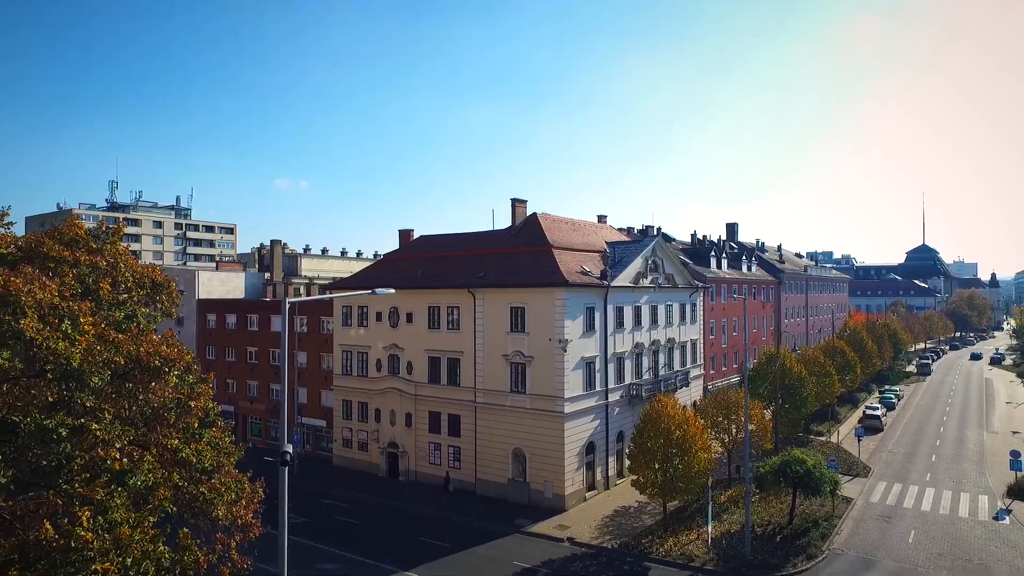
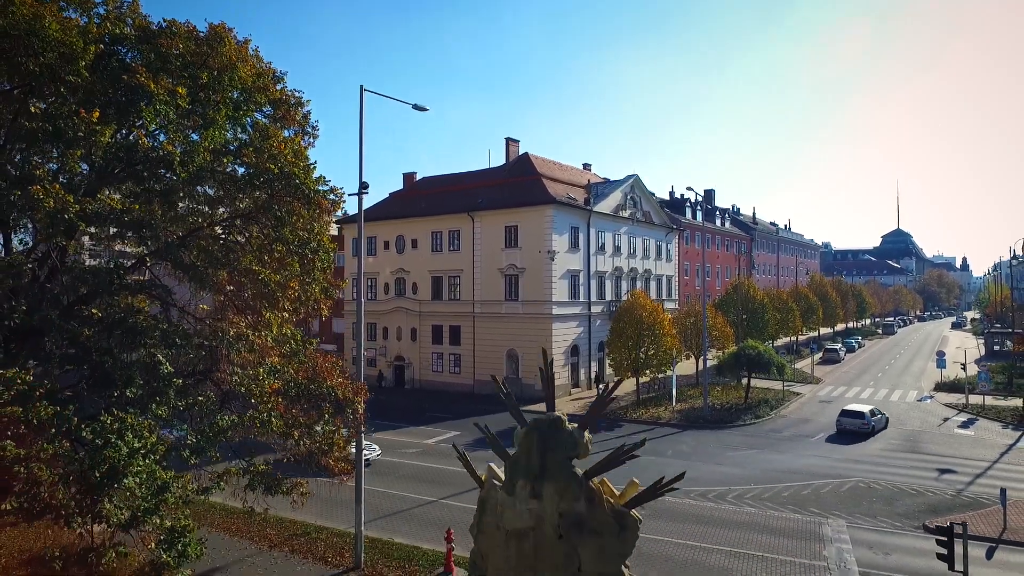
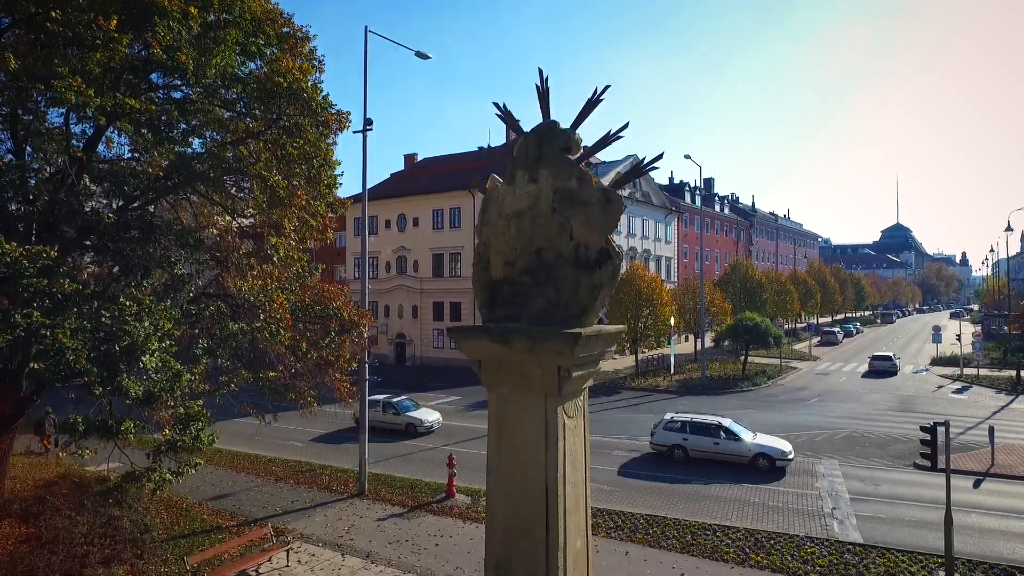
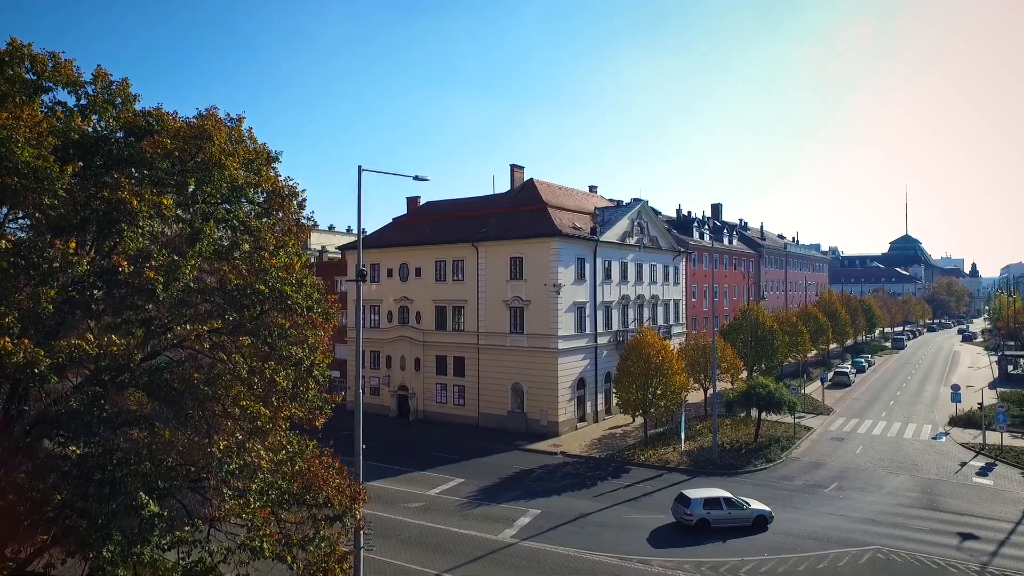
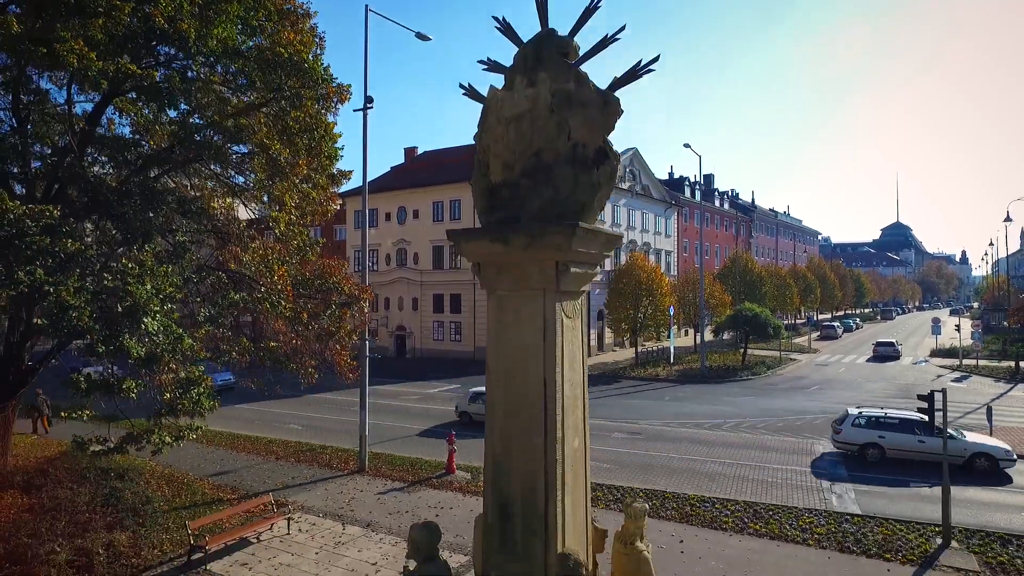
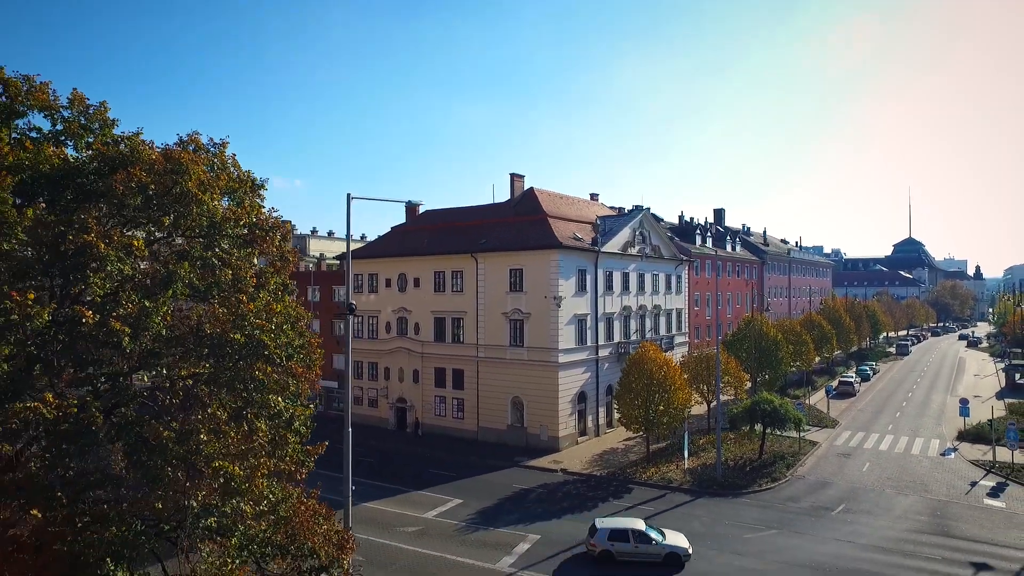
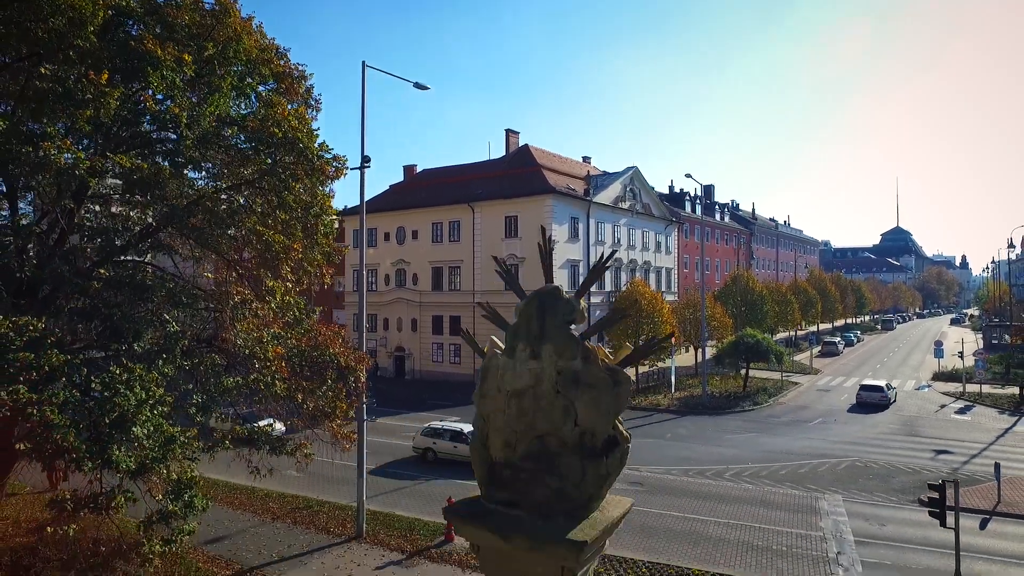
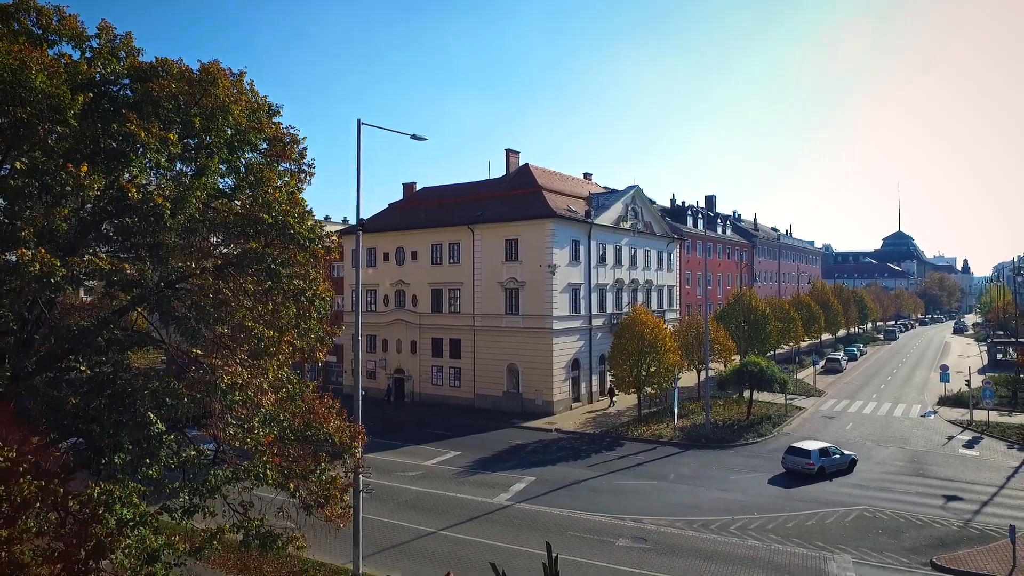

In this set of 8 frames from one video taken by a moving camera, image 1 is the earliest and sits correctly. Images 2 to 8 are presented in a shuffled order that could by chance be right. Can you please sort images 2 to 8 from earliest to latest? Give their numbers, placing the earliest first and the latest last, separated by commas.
6, 4, 8, 2, 7, 3, 5
